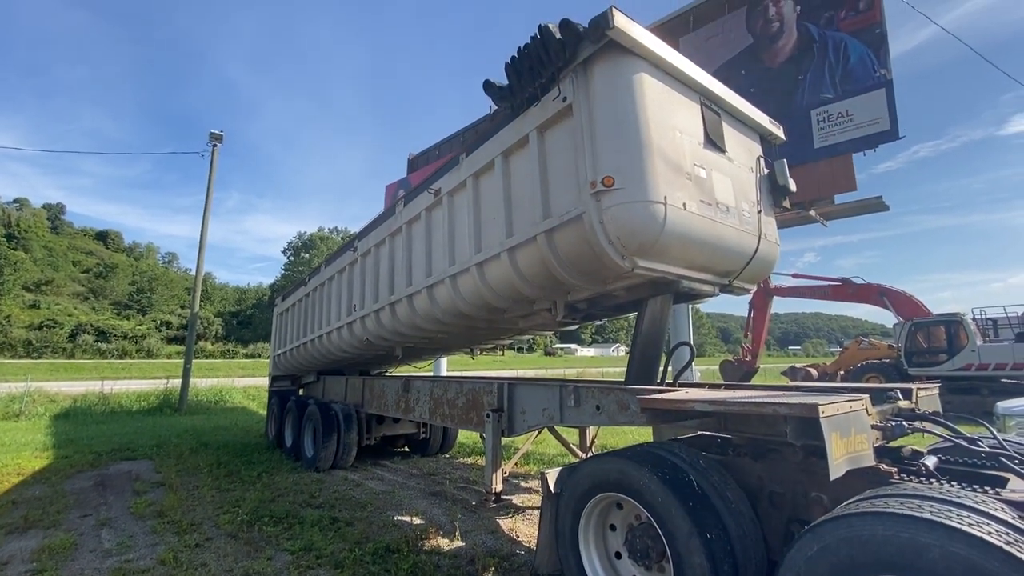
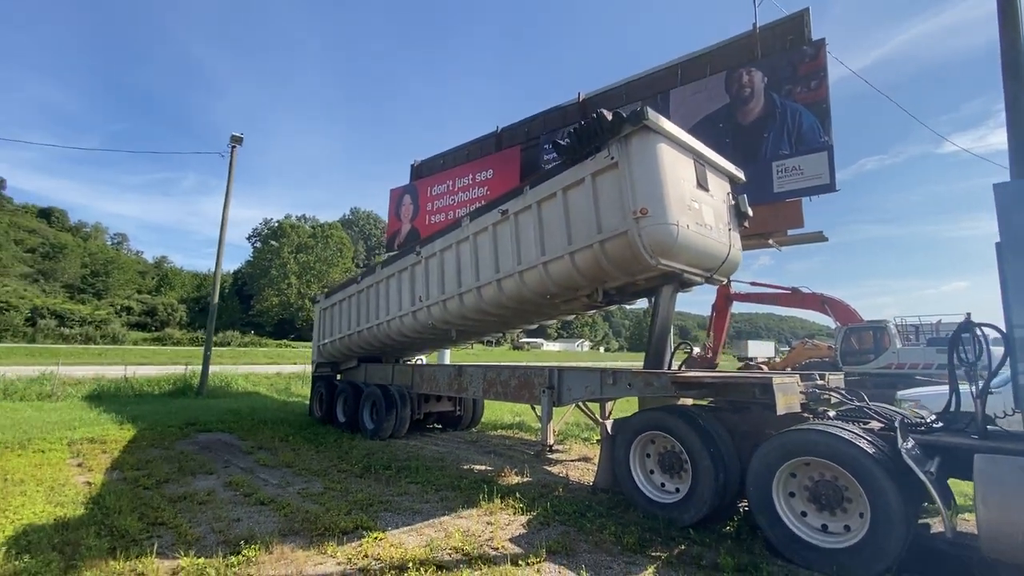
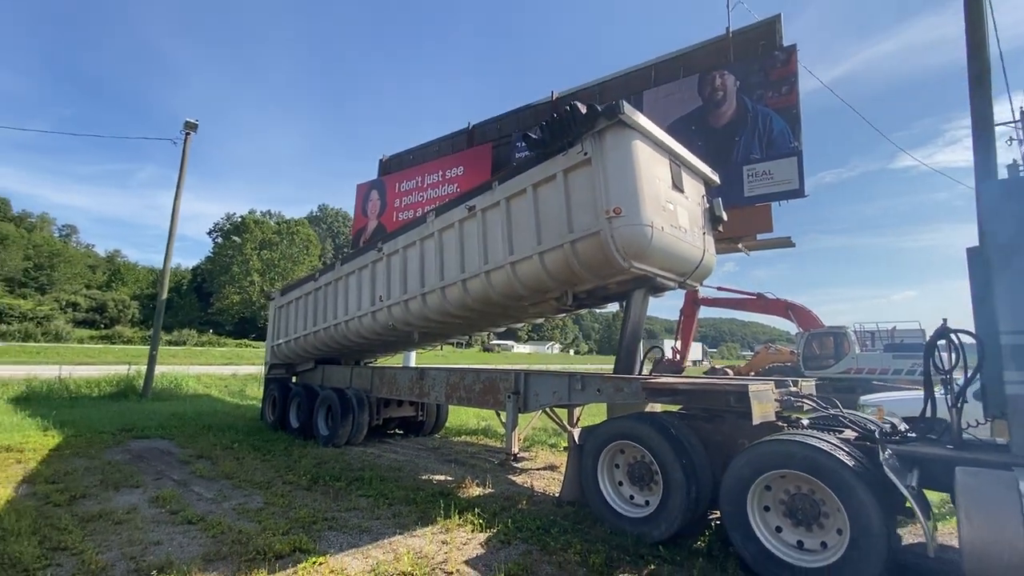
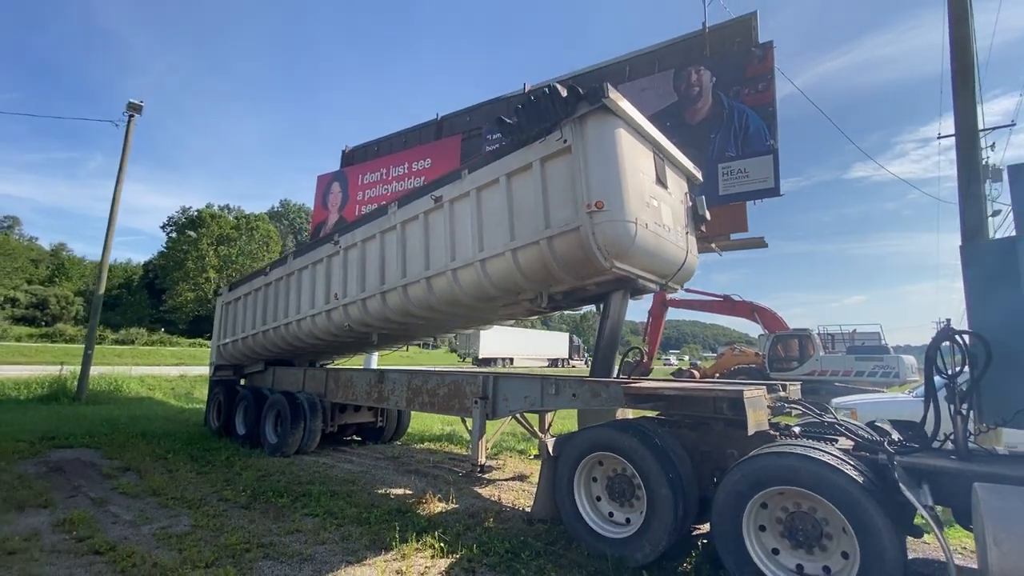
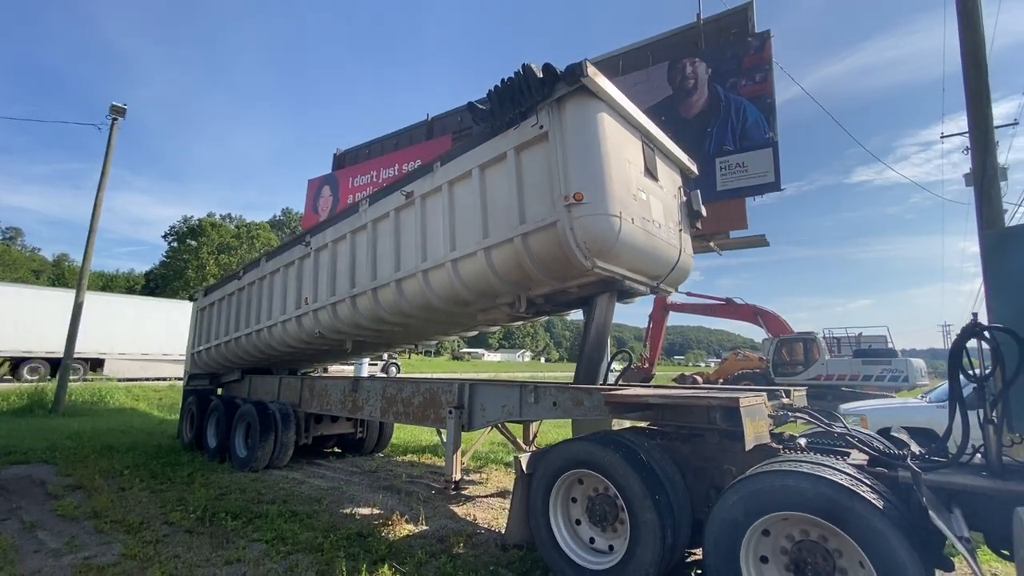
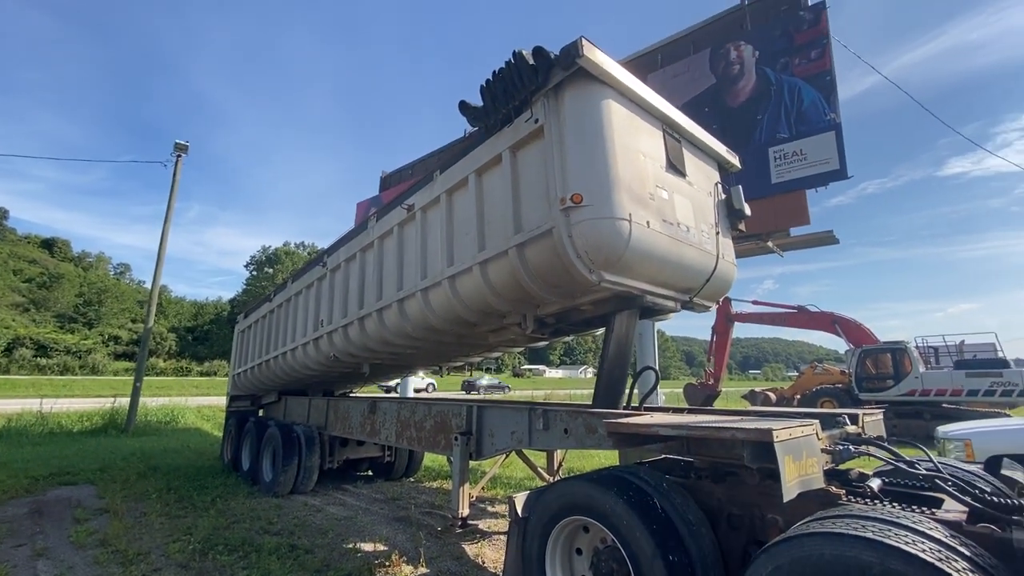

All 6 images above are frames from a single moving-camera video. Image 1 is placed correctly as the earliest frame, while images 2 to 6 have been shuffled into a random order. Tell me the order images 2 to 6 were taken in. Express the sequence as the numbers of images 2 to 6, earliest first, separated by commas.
6, 5, 4, 3, 2
